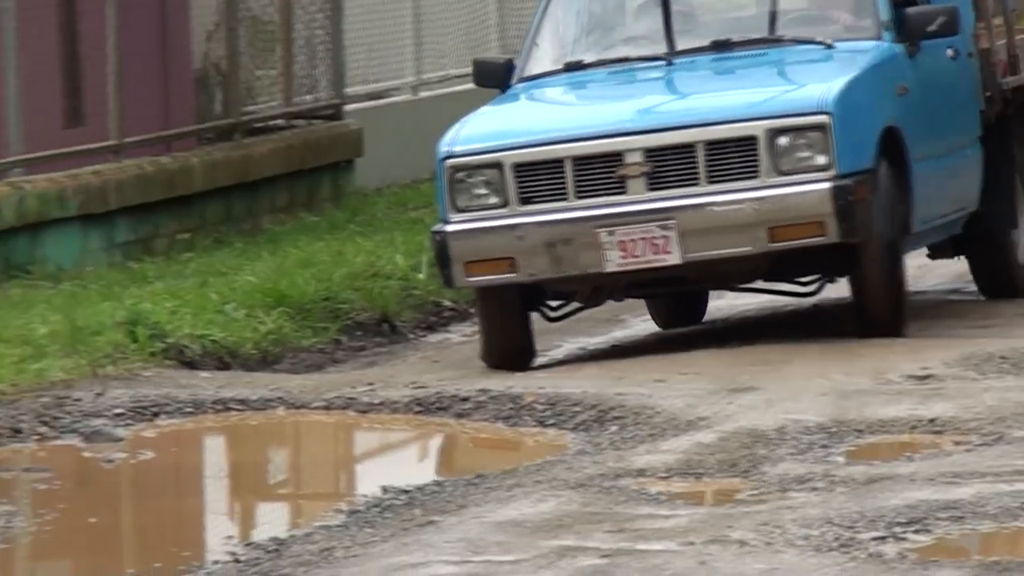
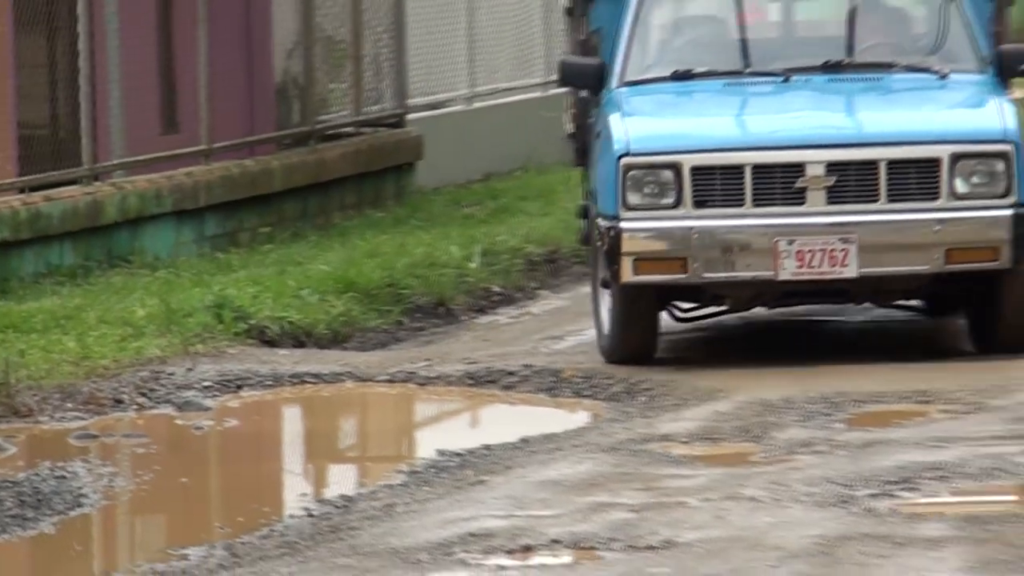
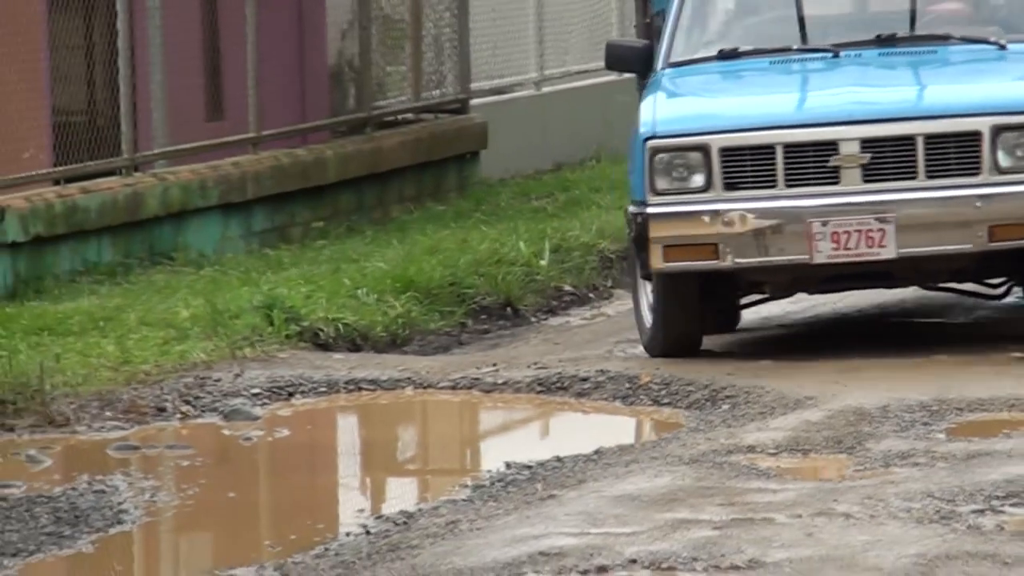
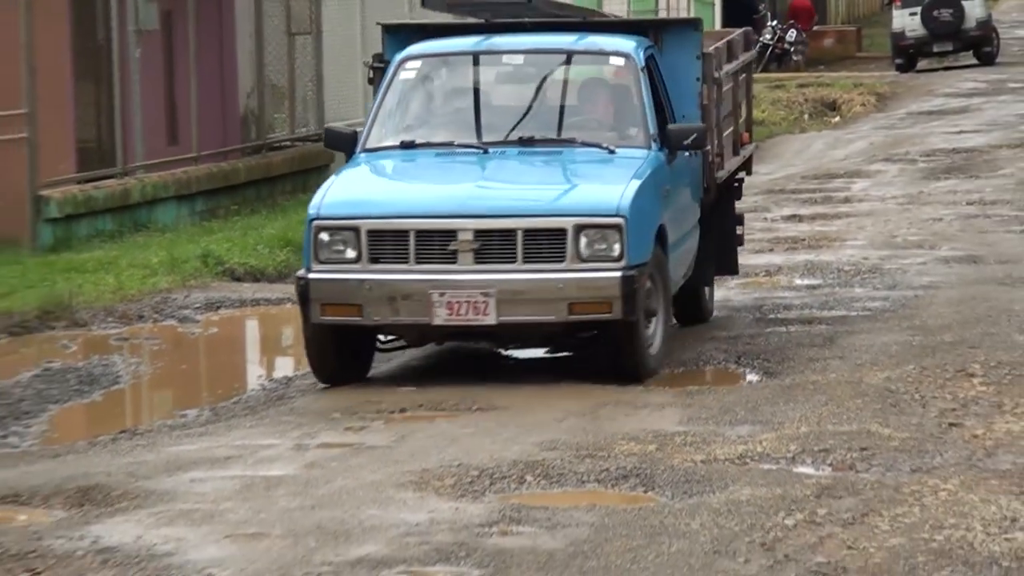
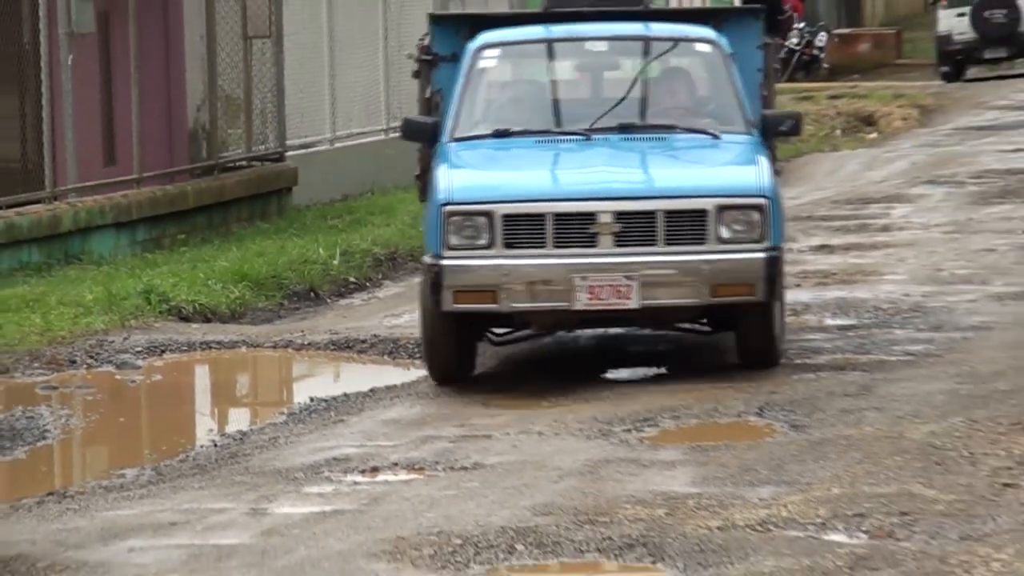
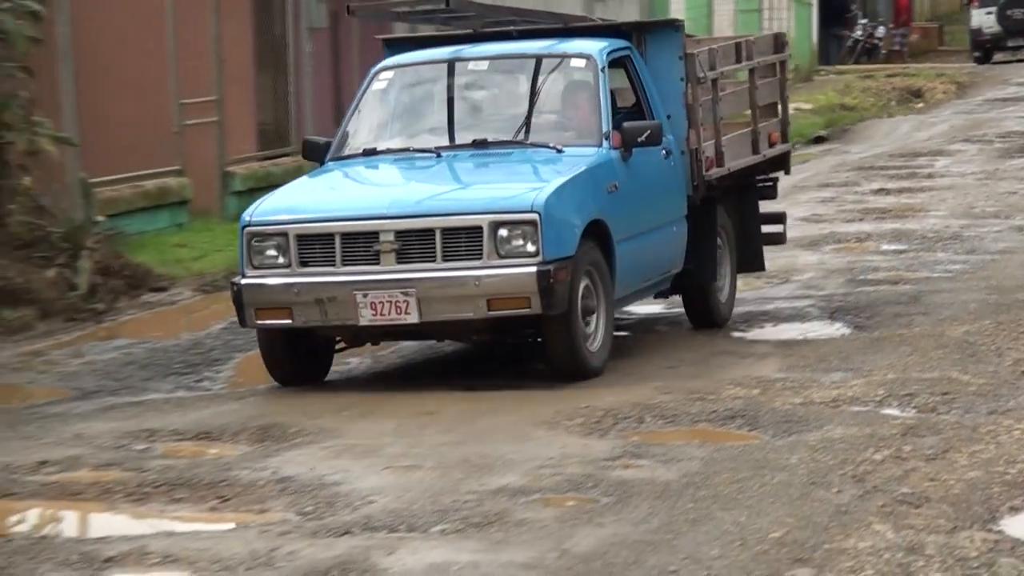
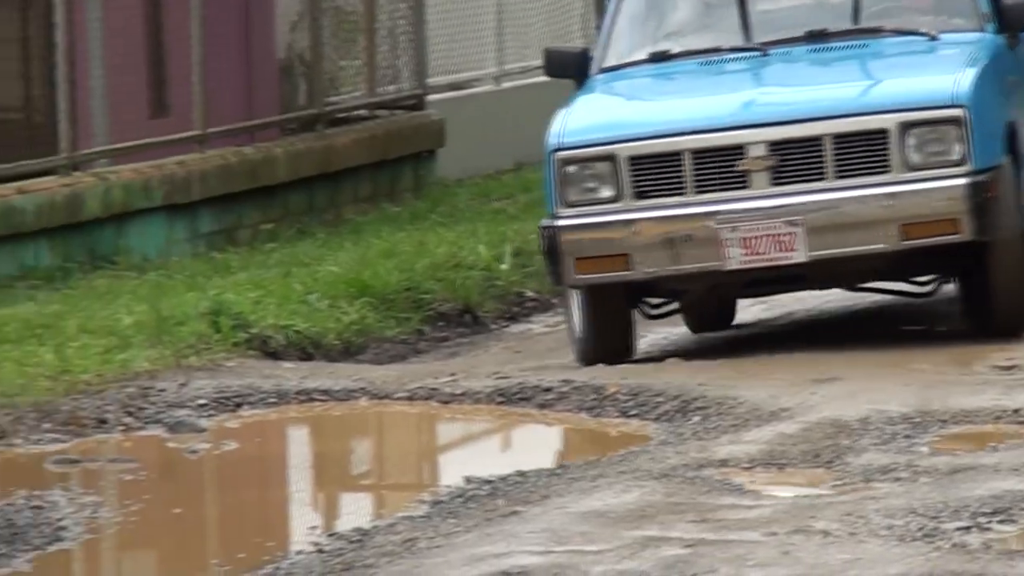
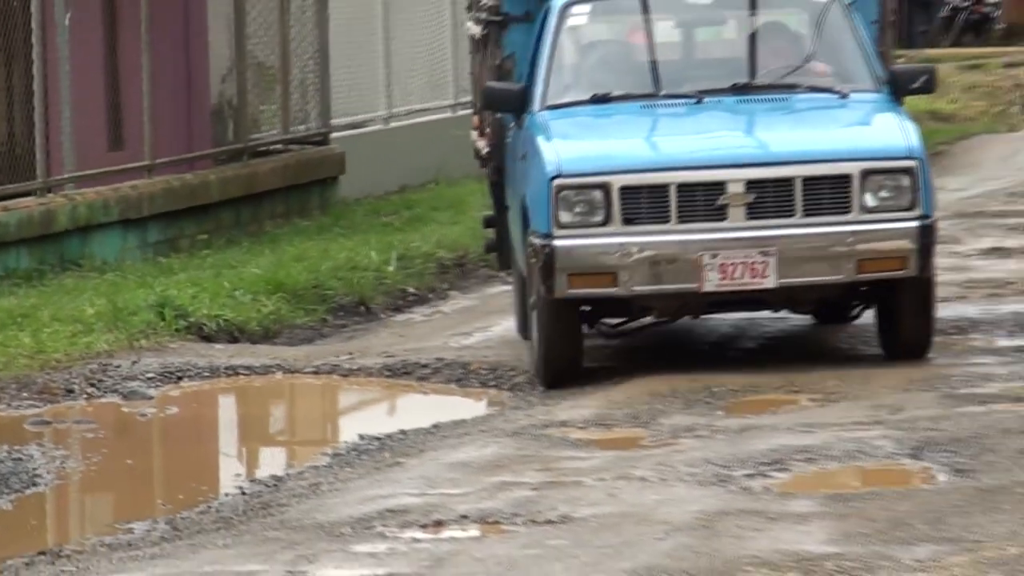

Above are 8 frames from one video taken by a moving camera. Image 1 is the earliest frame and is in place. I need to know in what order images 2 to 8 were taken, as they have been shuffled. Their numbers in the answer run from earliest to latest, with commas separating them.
7, 3, 2, 8, 5, 4, 6
